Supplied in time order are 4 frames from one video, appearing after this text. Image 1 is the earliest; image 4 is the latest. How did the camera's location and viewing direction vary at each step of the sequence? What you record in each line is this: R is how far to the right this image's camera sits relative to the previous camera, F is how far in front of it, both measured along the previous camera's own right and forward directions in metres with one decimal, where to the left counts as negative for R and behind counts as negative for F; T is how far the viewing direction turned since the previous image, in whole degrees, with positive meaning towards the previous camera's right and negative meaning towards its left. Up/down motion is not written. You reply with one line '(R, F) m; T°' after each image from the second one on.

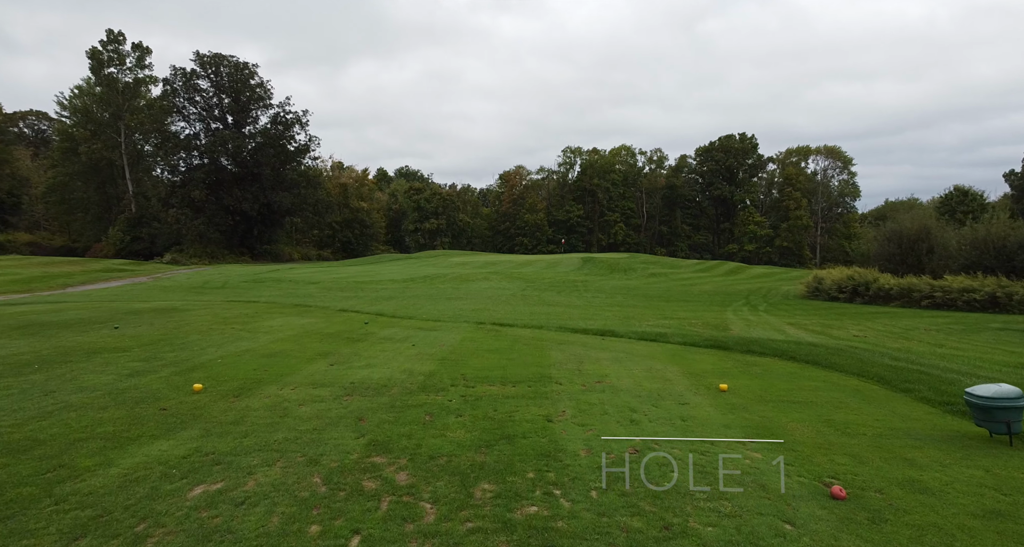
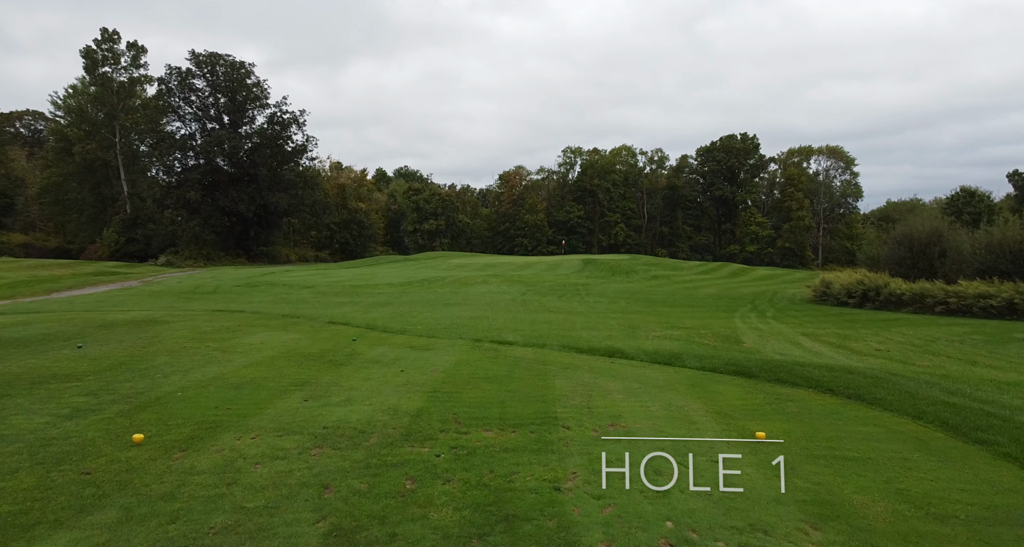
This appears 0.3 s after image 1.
(0.0, +0.4) m; 0°
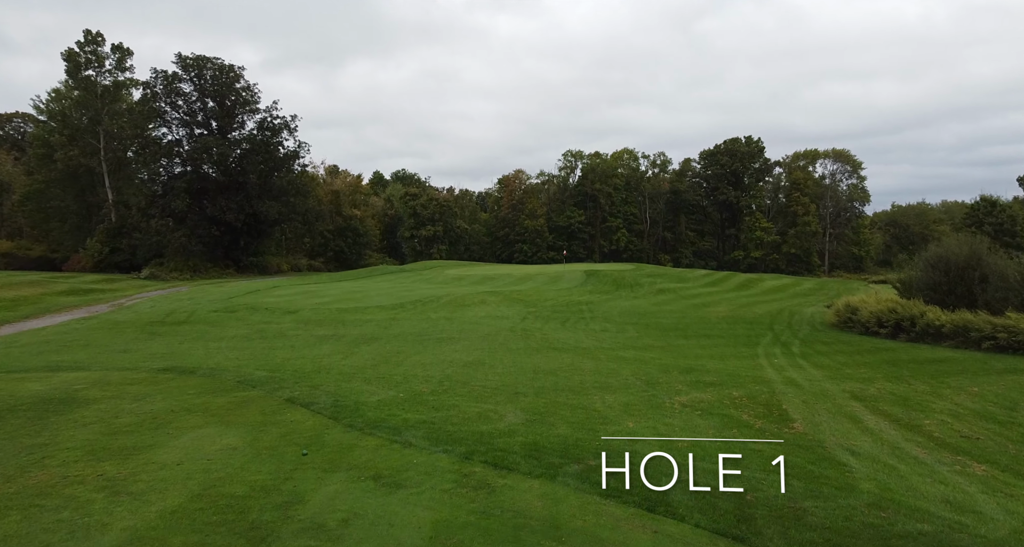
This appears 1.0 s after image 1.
(0.0, +1.2) m; 0°
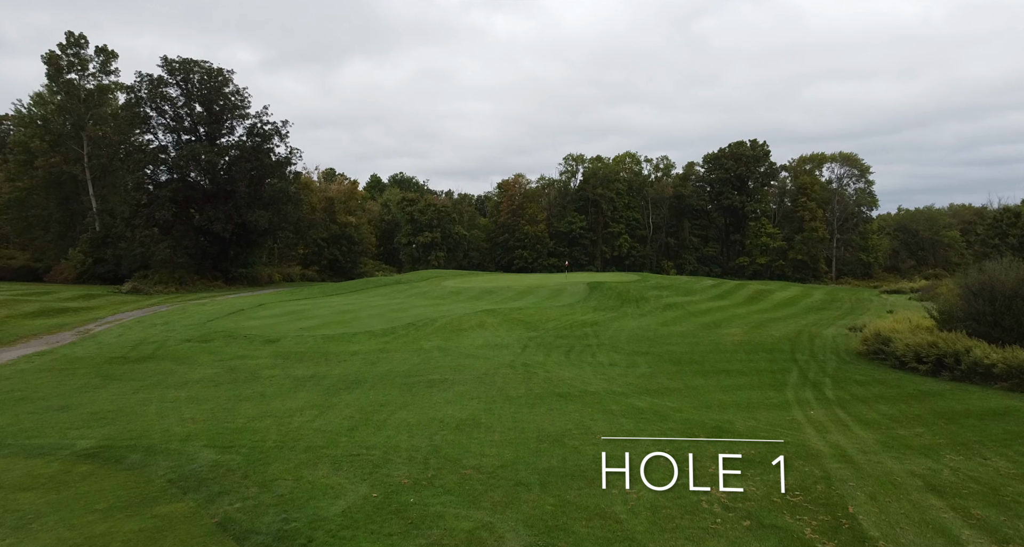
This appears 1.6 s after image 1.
(0.0, +1.2) m; 0°
